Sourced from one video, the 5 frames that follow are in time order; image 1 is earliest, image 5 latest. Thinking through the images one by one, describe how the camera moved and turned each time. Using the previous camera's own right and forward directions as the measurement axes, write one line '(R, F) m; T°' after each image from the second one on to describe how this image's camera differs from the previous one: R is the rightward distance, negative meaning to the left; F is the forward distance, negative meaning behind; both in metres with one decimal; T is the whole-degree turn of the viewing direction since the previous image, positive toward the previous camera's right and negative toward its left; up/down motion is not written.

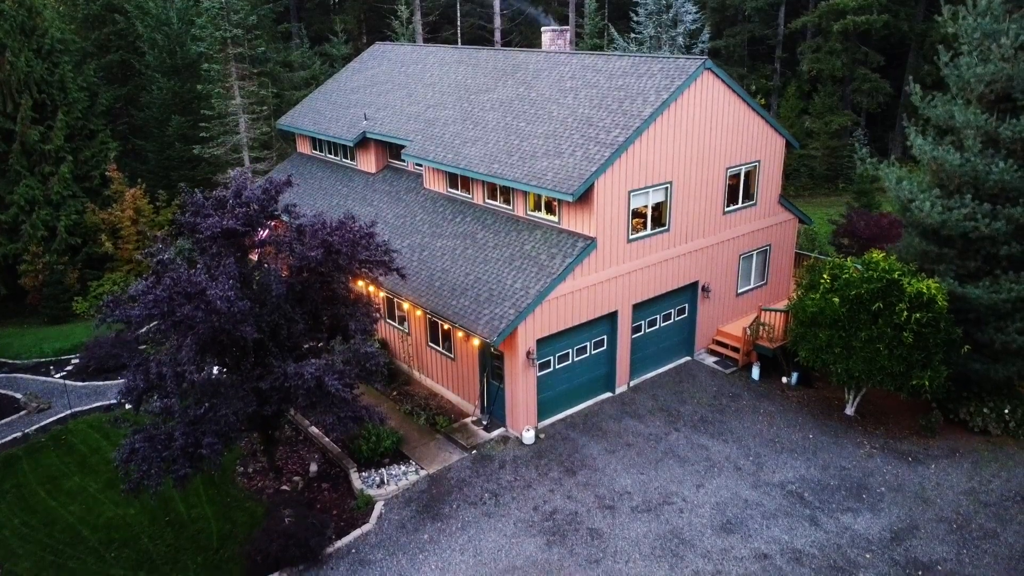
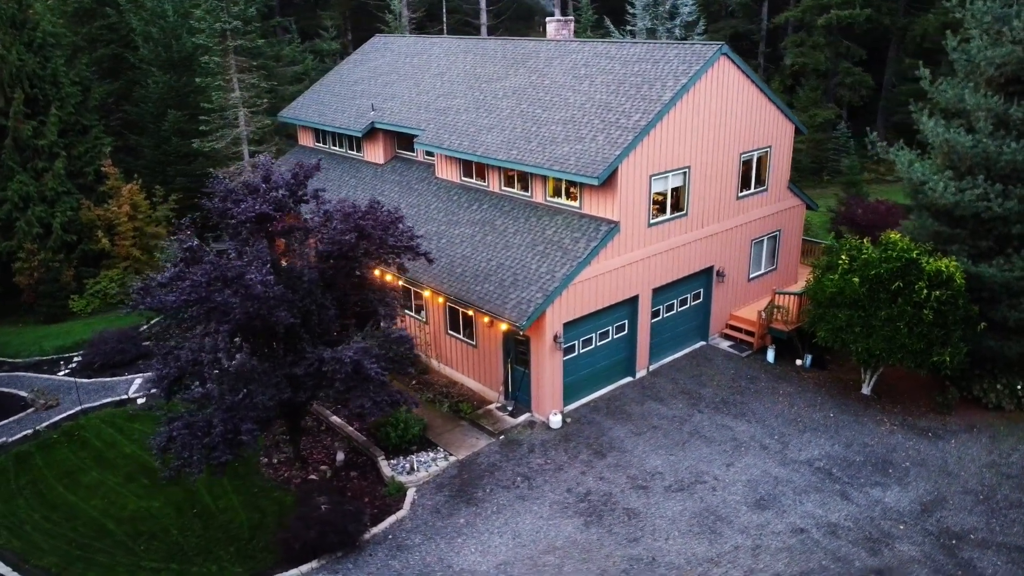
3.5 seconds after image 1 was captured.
(-1.0, 0.0) m; +2°
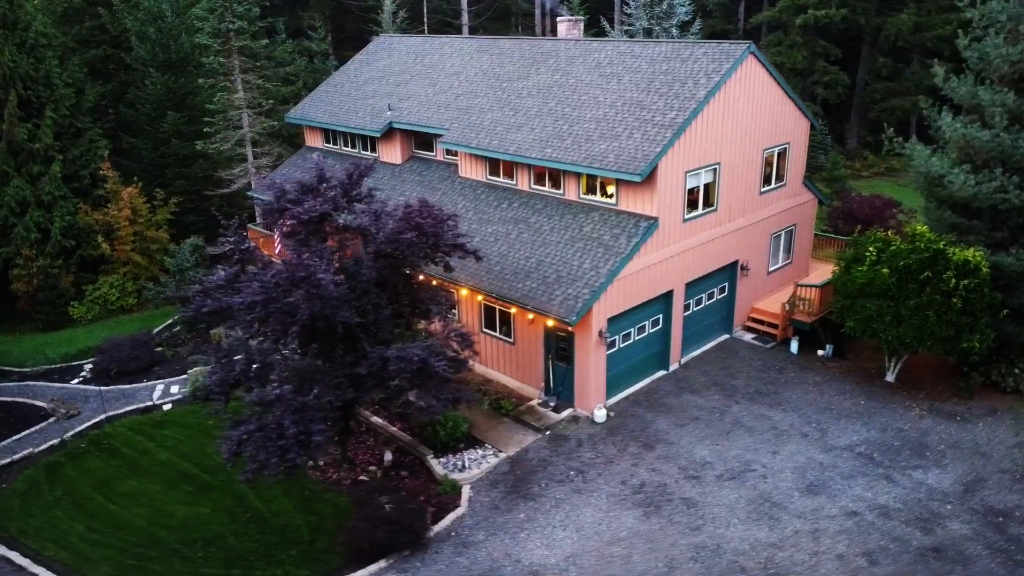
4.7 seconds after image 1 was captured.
(-1.6, -0.1) m; +3°
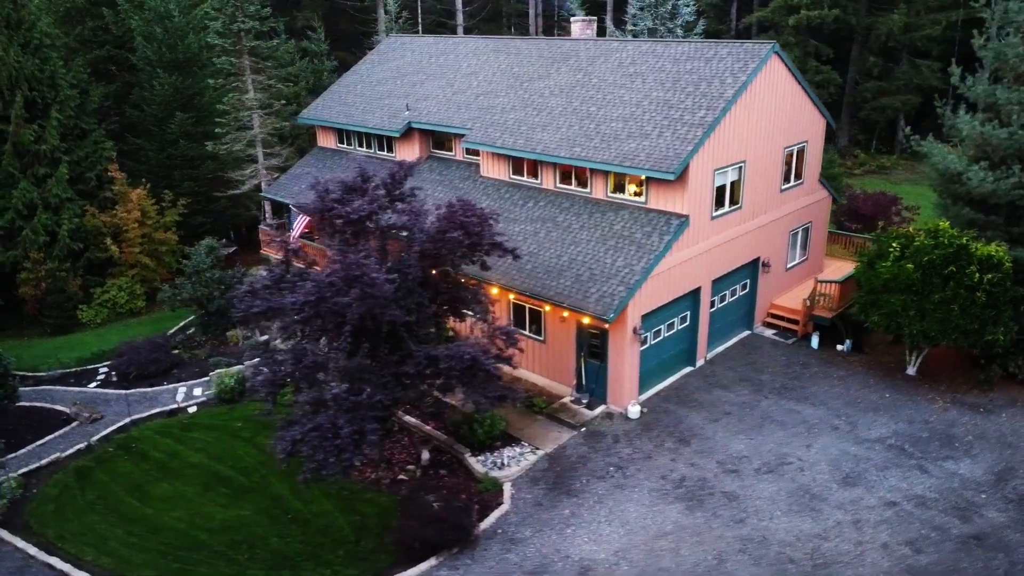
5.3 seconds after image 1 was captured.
(-1.1, -0.1) m; +2°
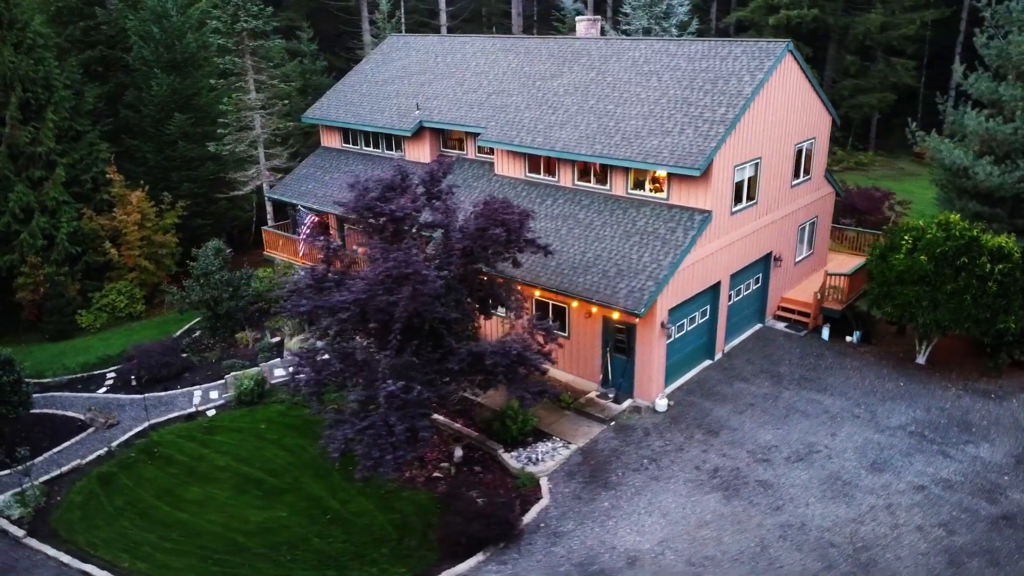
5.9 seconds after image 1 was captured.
(-1.2, -0.1) m; +2°
